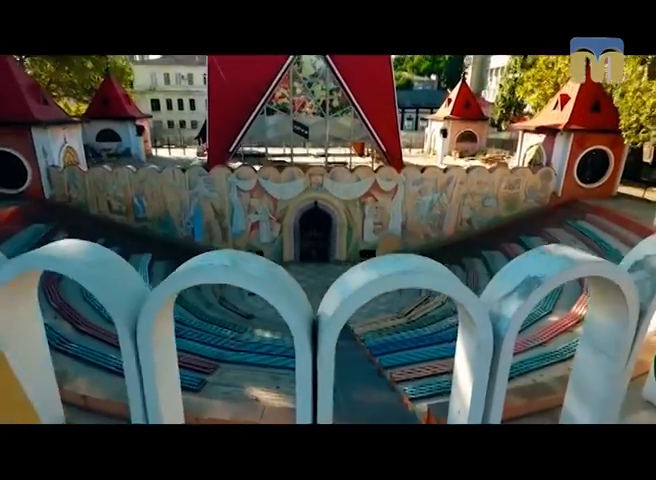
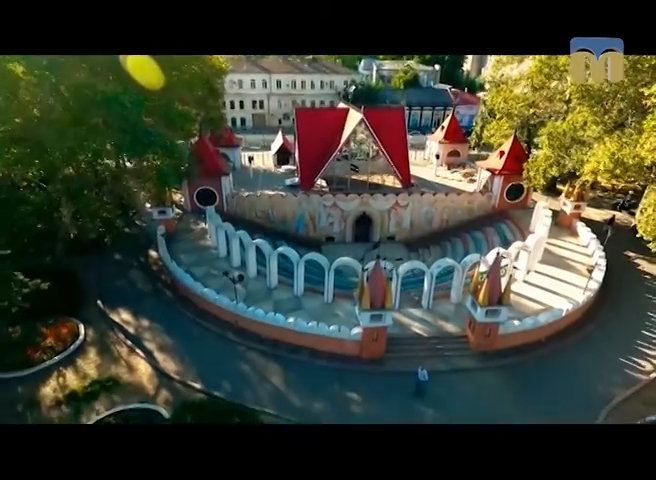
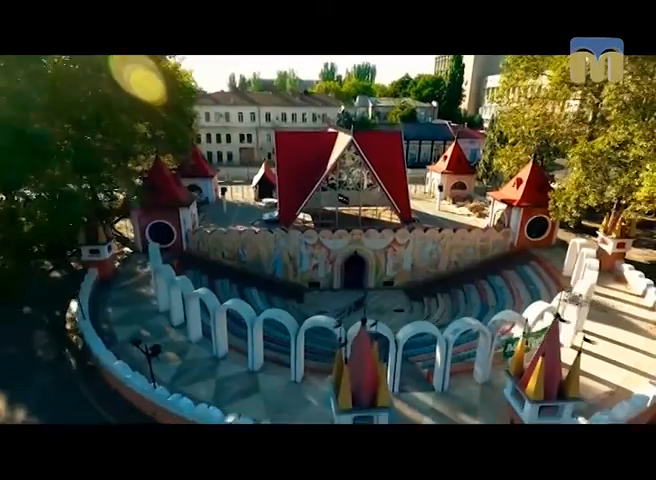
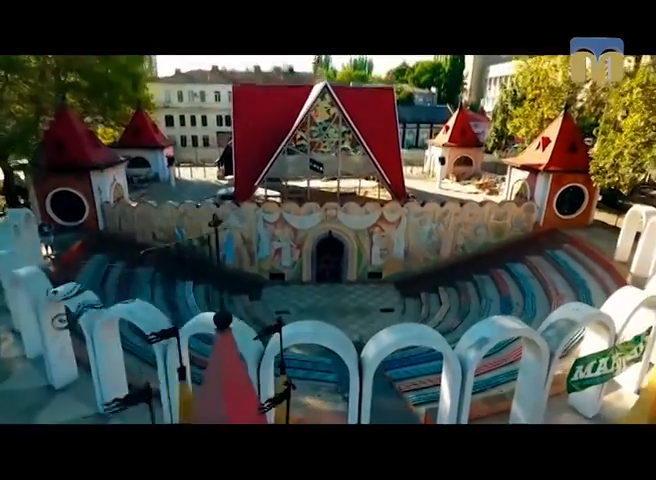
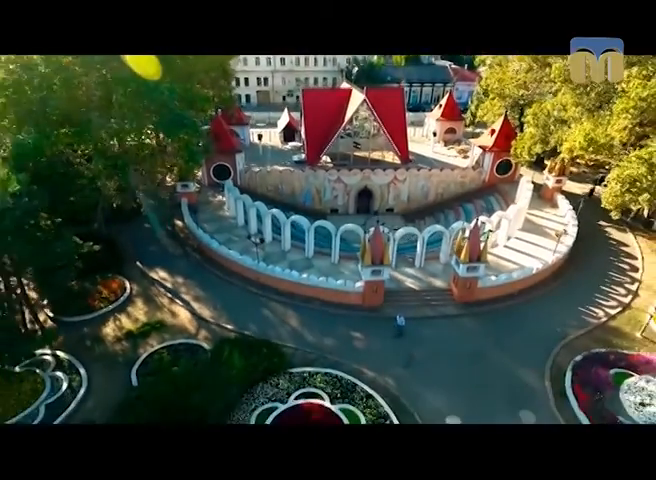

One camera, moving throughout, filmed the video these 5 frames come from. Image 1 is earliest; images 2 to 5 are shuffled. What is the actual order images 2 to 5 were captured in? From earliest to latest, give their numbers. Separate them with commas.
4, 3, 2, 5
